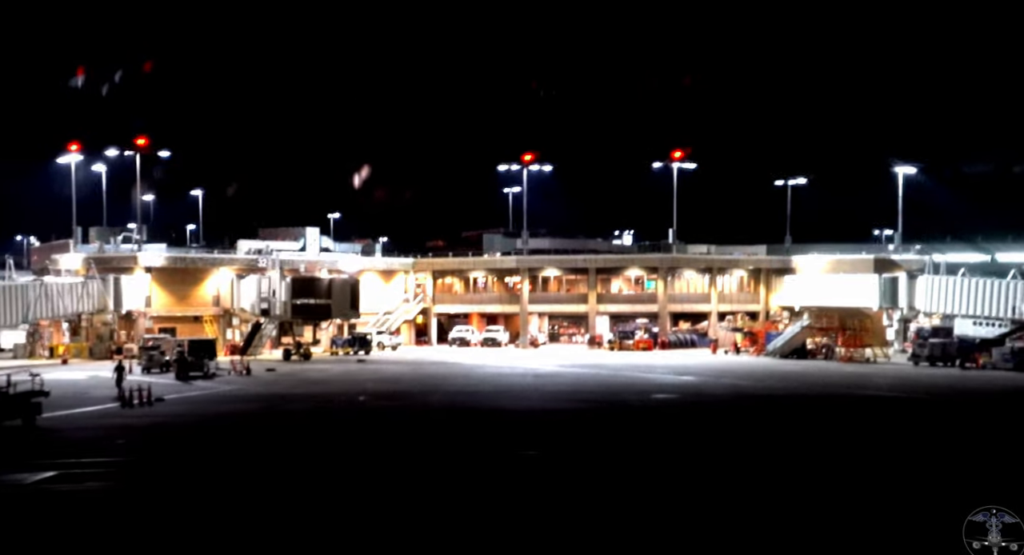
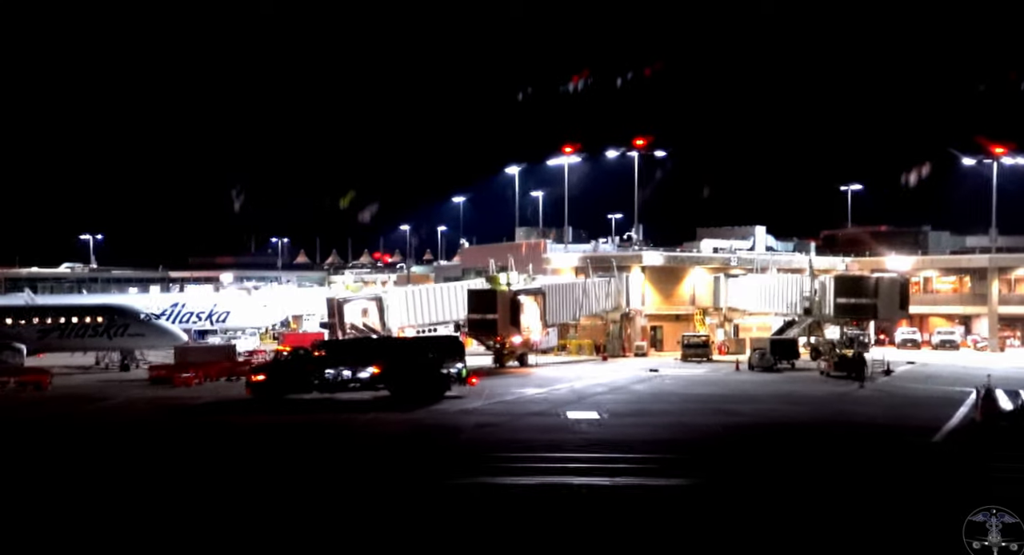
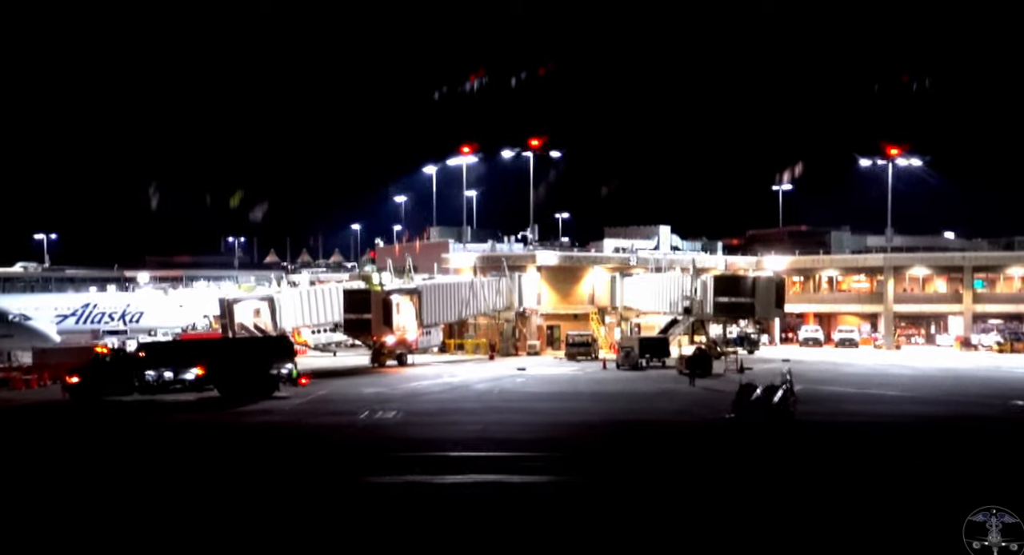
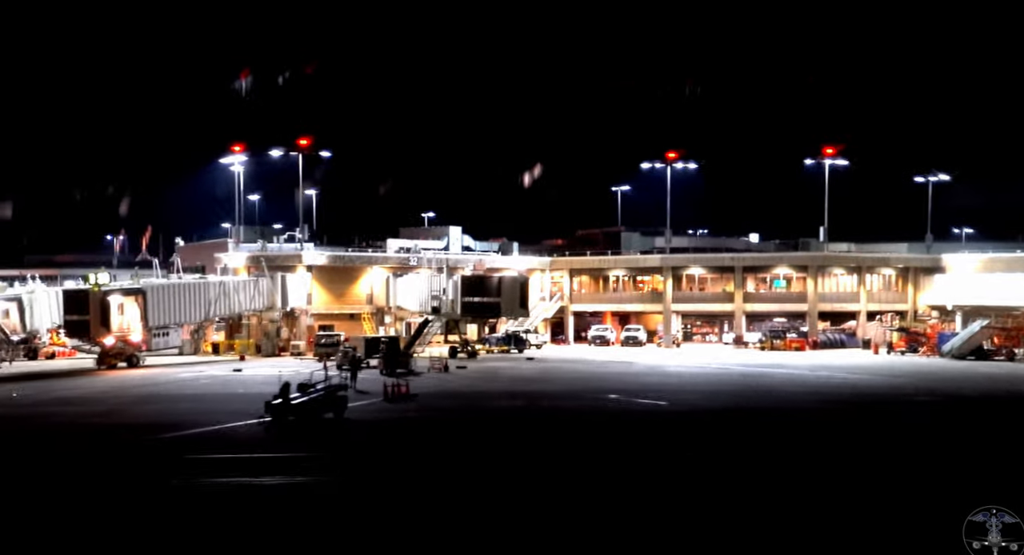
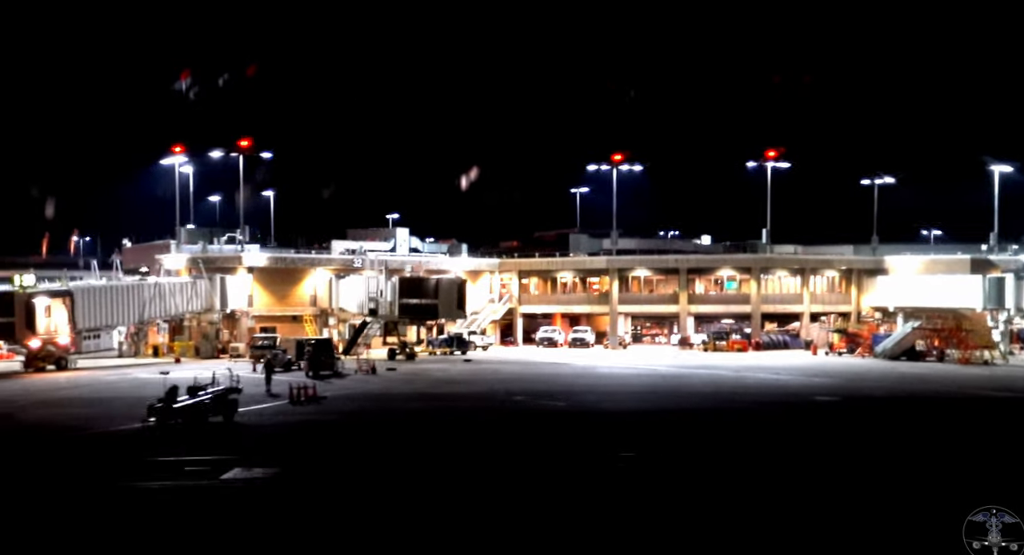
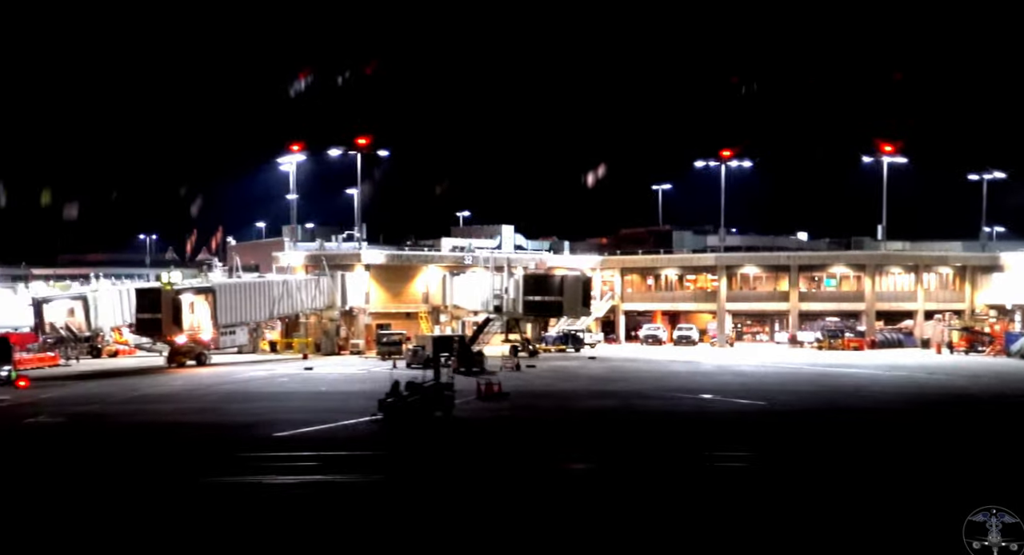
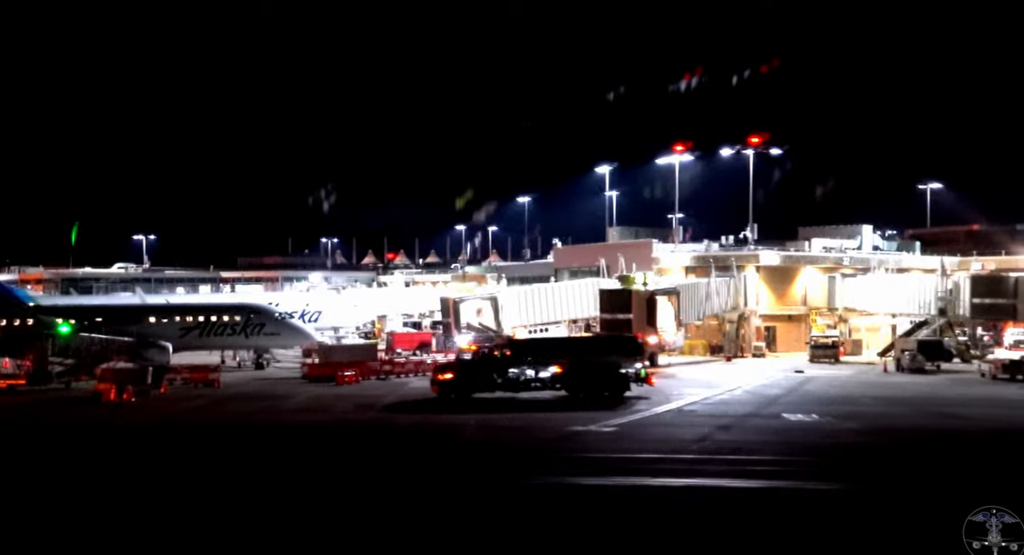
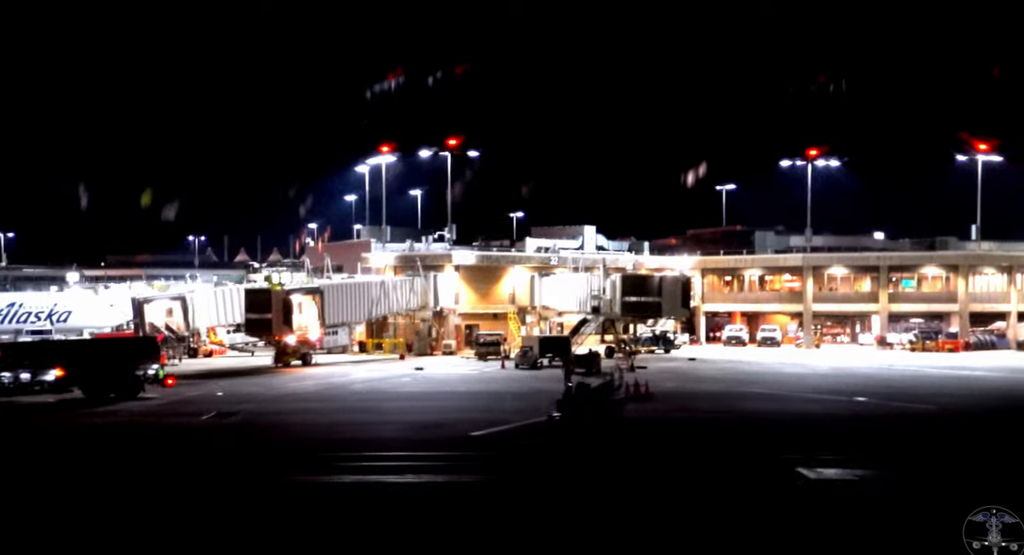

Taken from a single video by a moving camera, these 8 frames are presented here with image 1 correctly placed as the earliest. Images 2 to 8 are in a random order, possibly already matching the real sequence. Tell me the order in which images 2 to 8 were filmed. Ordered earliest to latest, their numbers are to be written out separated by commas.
5, 4, 6, 8, 3, 2, 7
